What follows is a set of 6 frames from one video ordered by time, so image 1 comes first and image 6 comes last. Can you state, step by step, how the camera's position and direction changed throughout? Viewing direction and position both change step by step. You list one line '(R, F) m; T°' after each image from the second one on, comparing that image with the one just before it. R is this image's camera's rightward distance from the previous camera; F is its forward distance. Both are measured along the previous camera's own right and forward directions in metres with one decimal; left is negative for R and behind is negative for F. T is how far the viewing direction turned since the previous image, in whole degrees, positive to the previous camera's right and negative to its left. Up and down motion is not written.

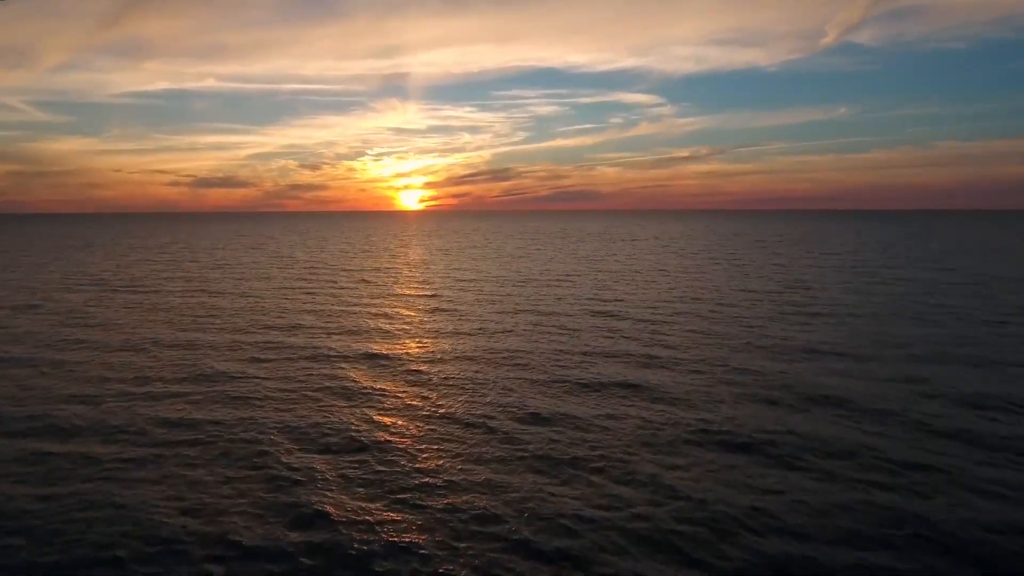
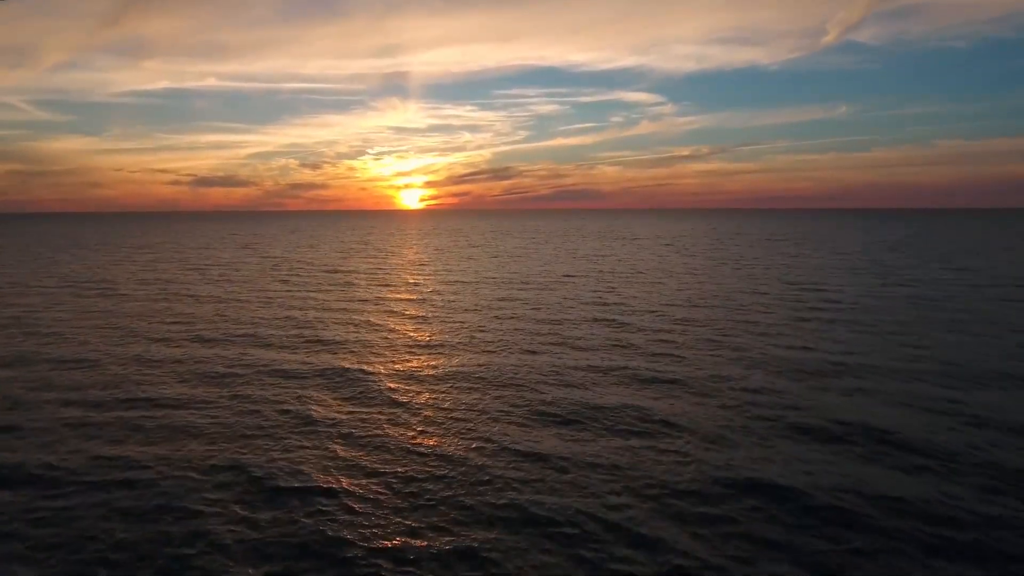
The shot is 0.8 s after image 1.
(-2.4, -2.8) m; 0°
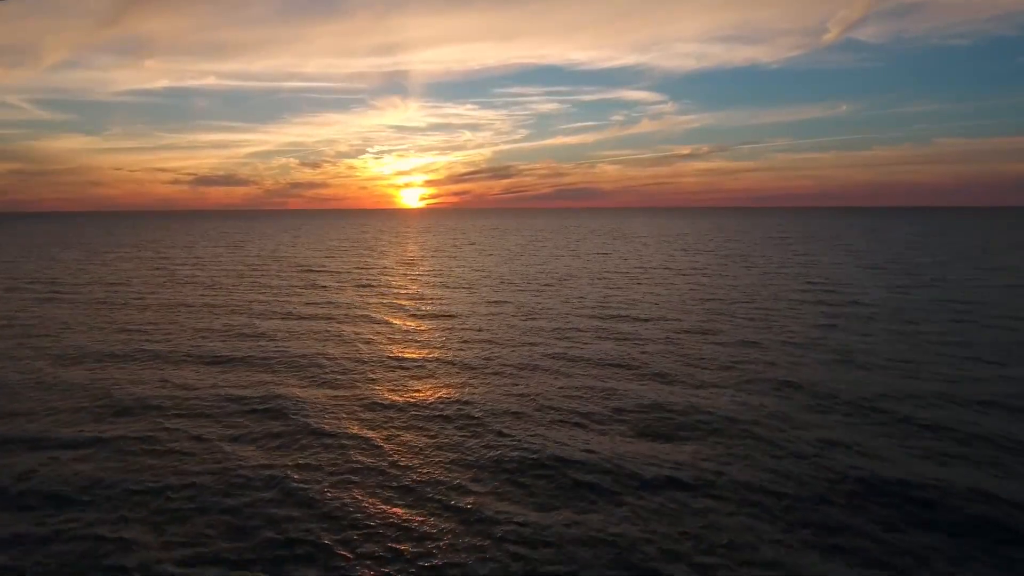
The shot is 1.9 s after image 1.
(+0.3, +4.0) m; 0°
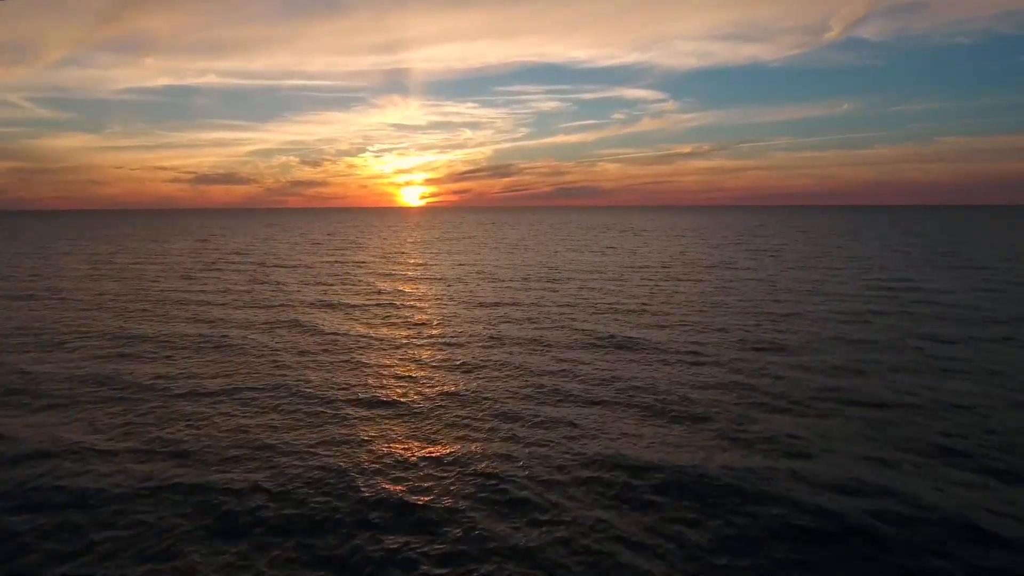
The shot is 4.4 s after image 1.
(+1.1, +7.0) m; 0°
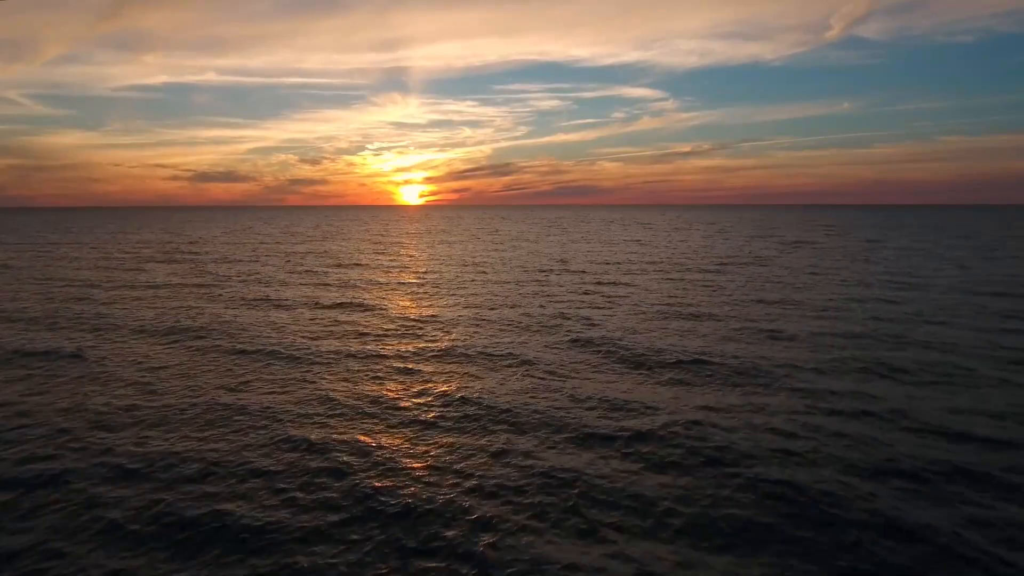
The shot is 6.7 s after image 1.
(+0.5, +9.4) m; 0°
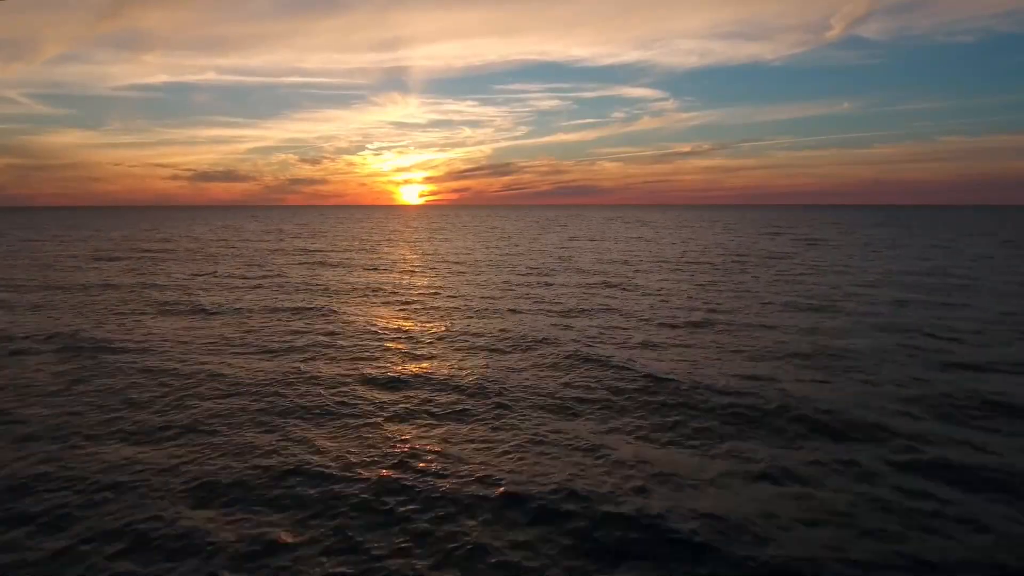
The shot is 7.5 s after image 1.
(+0.1, +3.4) m; 0°
